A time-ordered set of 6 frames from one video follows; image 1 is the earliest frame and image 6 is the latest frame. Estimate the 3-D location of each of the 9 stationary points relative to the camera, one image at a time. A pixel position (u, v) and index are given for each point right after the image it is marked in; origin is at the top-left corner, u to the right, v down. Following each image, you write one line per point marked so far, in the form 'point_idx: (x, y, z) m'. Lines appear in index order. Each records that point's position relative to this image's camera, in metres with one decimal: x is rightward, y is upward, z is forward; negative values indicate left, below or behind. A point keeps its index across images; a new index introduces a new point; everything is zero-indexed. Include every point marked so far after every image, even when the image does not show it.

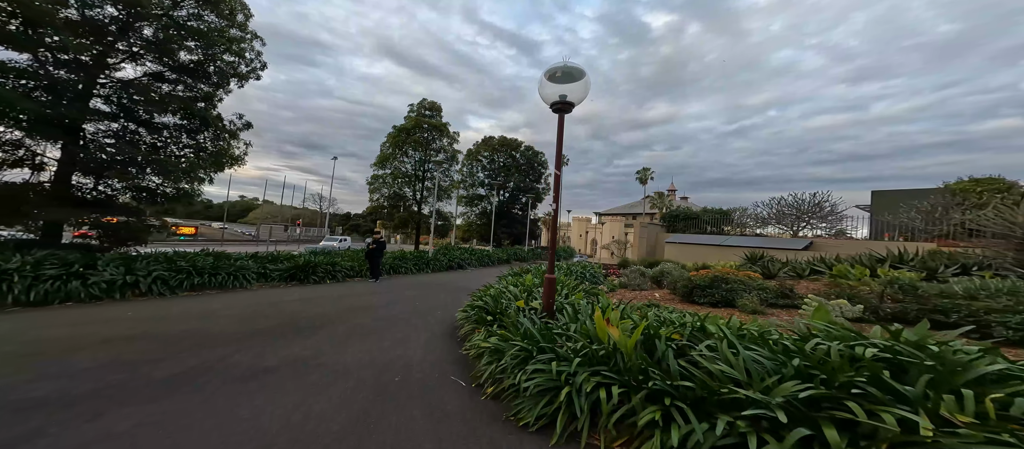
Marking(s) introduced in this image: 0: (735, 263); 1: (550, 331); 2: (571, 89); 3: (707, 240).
0: (+8.8, -1.6, +13.9) m
1: (+0.3, -0.9, +3.0) m
2: (+0.7, +1.5, +4.0) m
3: (+11.1, -0.9, +20.3) m
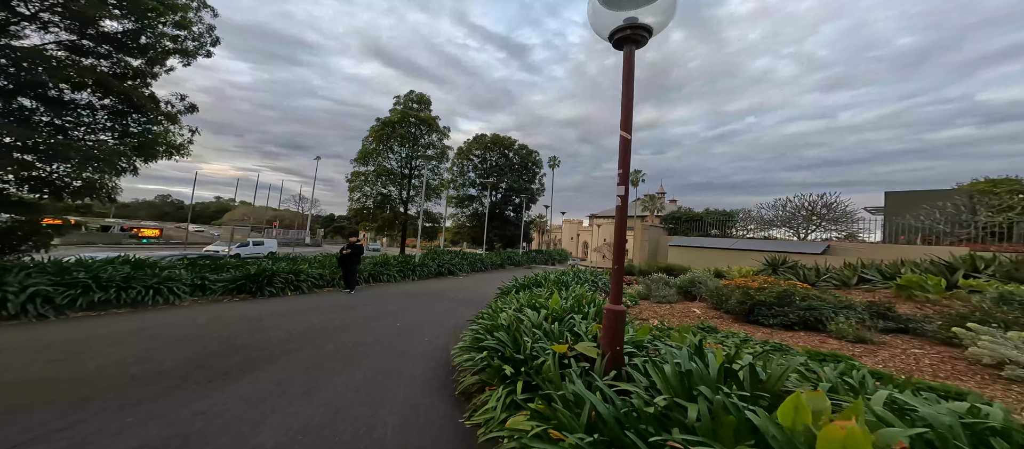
0: (+8.7, -1.6, +12.7) m
1: (+0.6, -0.9, +1.5) m
2: (+0.9, +1.6, +2.5) m
3: (+10.8, -1.0, +19.1) m
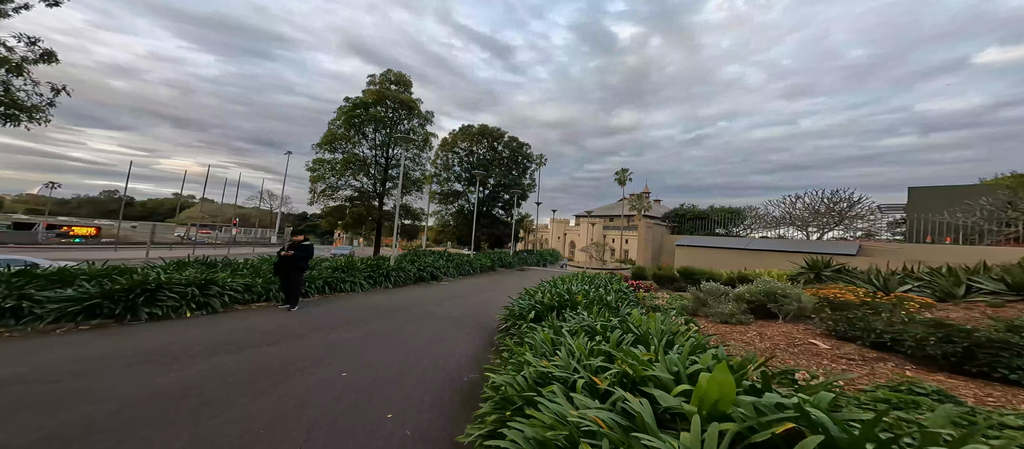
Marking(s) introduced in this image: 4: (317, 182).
0: (+8.6, -1.5, +10.8) m
1: (+1.1, -0.7, -0.7) m
2: (+1.4, +1.7, +0.3) m
3: (+10.4, -0.9, +17.4) m
4: (-11.2, +2.5, +20.0) m
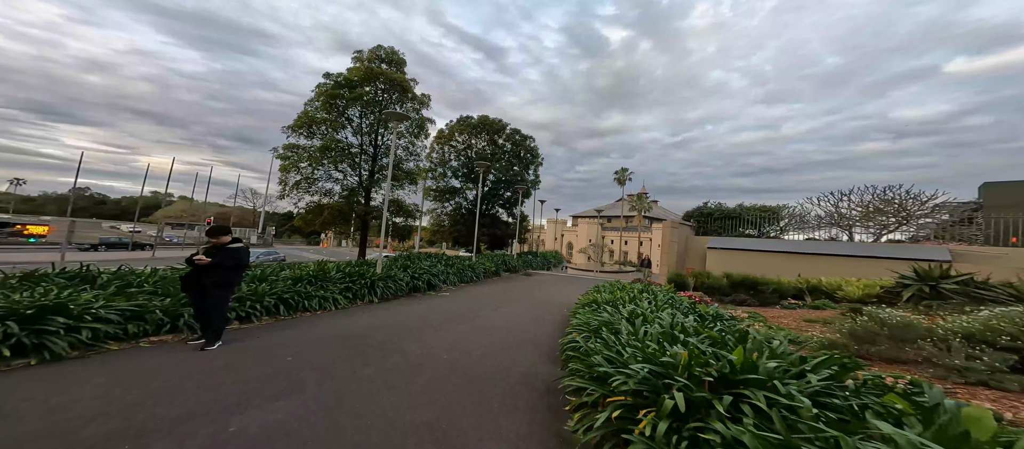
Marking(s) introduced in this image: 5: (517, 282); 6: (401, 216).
0: (+9.2, -1.4, +8.5) m
1: (+1.9, -0.5, -3.2) m
2: (+2.2, +1.9, -2.2) m
3: (+10.8, -0.9, +15.1) m
4: (-10.8, +2.6, +17.2) m
5: (+0.2, -3.2, +19.5) m
6: (-6.2, +0.4, +19.7) m
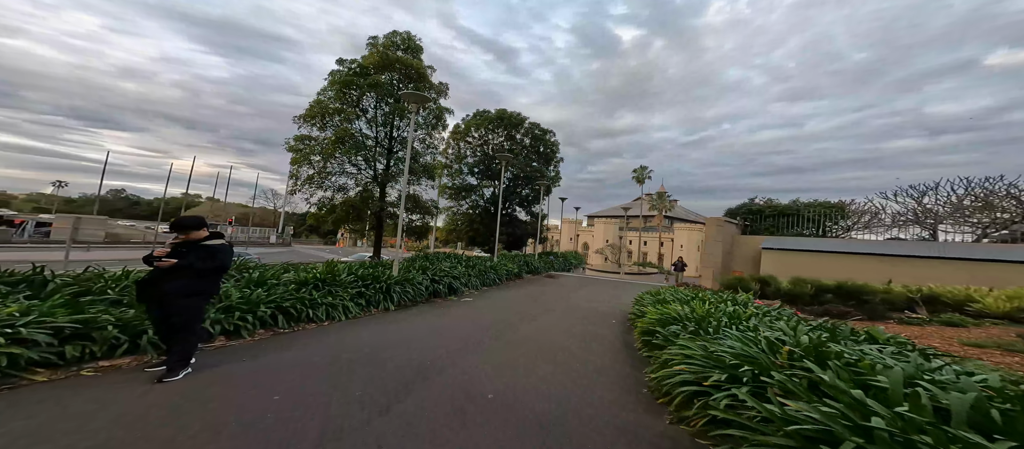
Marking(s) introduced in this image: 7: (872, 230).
0: (+10.2, -1.3, +6.5) m
1: (+2.5, -0.4, -5.0) m
2: (+2.8, +2.0, -3.9) m
3: (+12.0, -0.8, +13.0) m
4: (-9.6, +2.7, +15.9) m
5: (+1.6, -3.1, +17.8) m
6: (-4.8, +0.6, +18.2) m
7: (+15.2, -0.2, +14.8) m
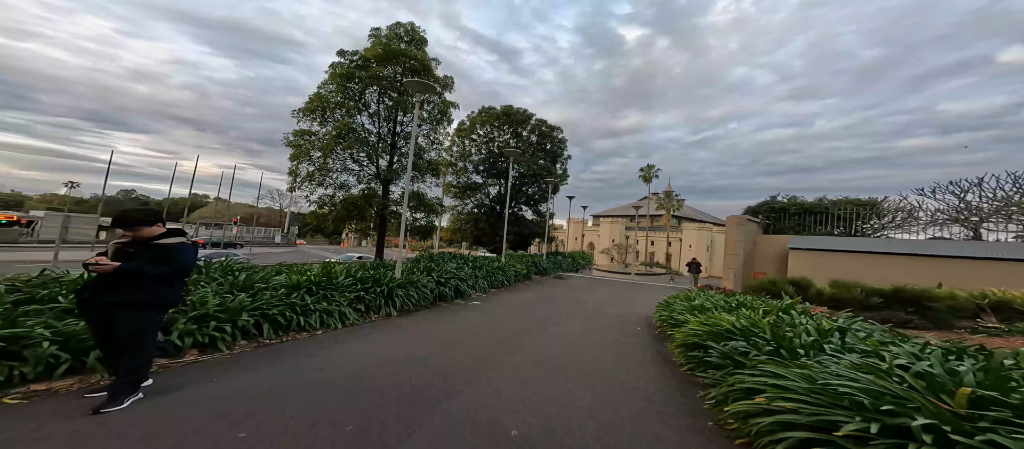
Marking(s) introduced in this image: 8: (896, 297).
0: (+10.5, -1.2, +5.5) m
1: (+2.7, -0.3, -5.9) m
2: (+3.0, +2.1, -4.8) m
3: (+12.4, -0.7, +12.0) m
4: (-9.1, +2.8, +15.1) m
5: (+2.0, -3.0, +16.9) m
6: (-4.4, +0.6, +17.4) m
7: (+15.6, -0.1, +13.7) m
8: (+8.5, -1.6, +7.9) m
